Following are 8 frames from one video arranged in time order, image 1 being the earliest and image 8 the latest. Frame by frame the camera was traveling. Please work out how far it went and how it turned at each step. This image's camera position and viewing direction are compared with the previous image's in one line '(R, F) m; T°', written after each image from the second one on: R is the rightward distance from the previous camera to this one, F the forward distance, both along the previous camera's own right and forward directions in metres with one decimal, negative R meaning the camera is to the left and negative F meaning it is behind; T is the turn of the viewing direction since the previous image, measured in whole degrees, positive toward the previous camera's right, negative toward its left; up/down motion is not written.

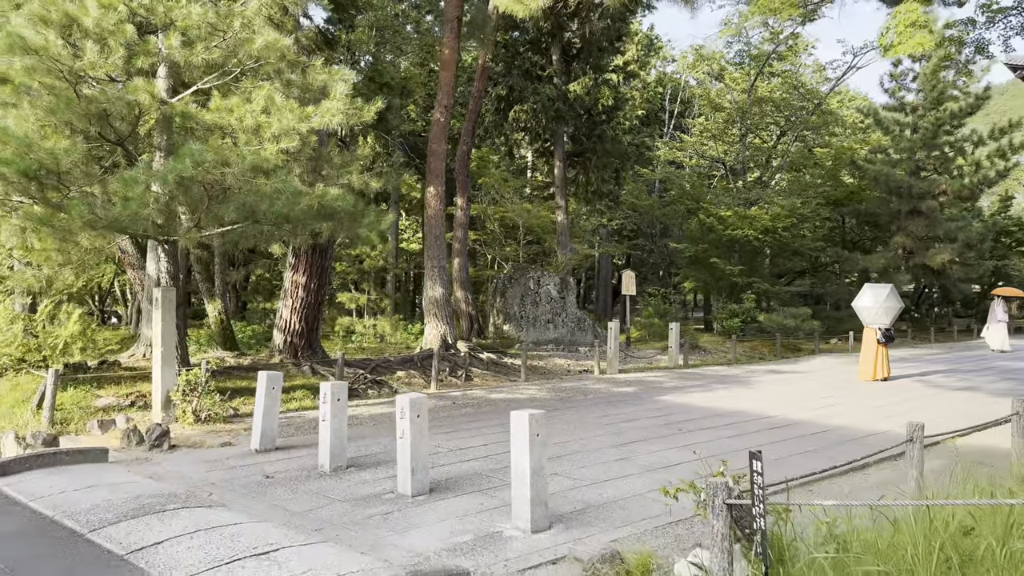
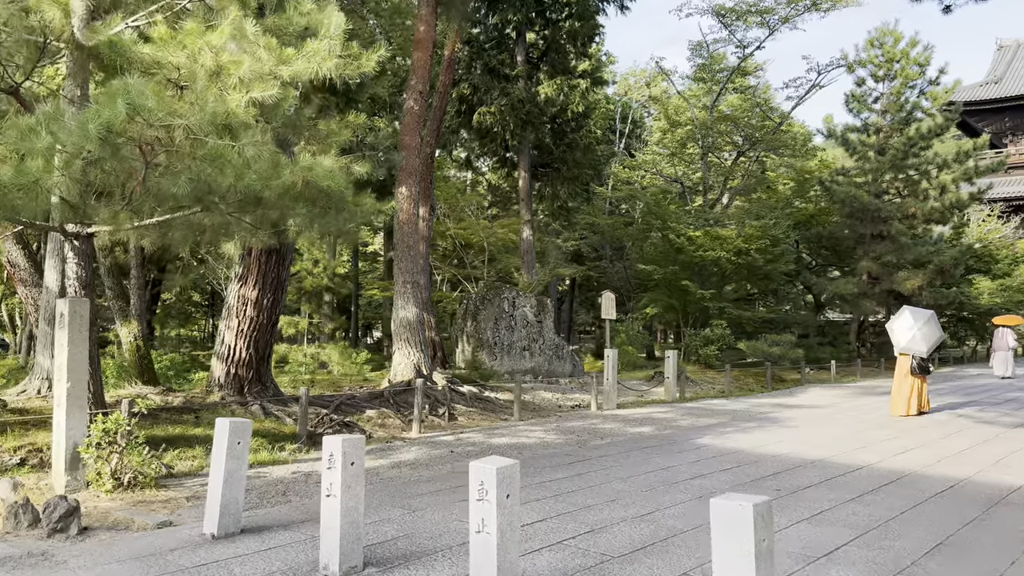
(-0.9, +1.9) m; +6°
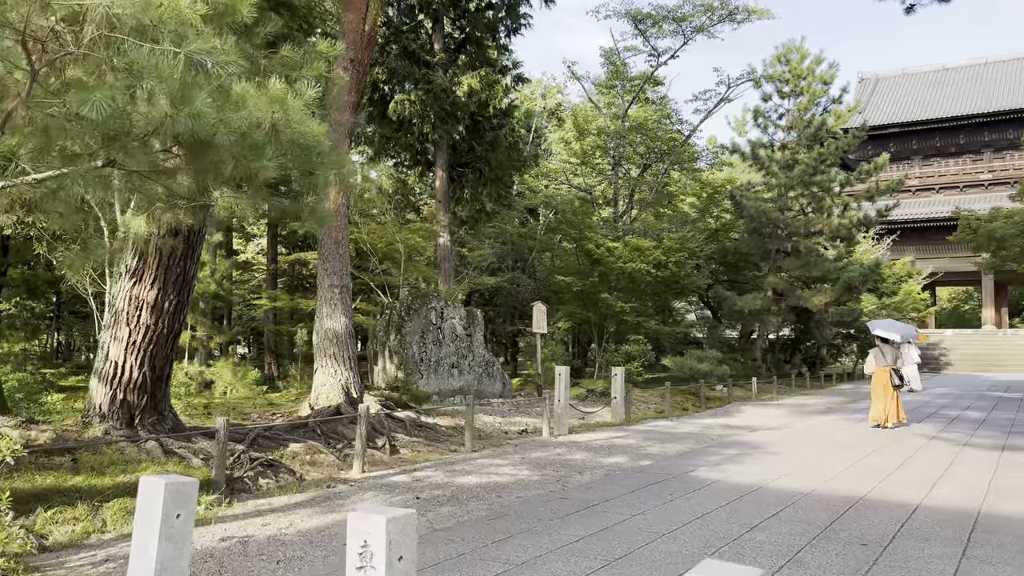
(-0.8, +1.5) m; +9°
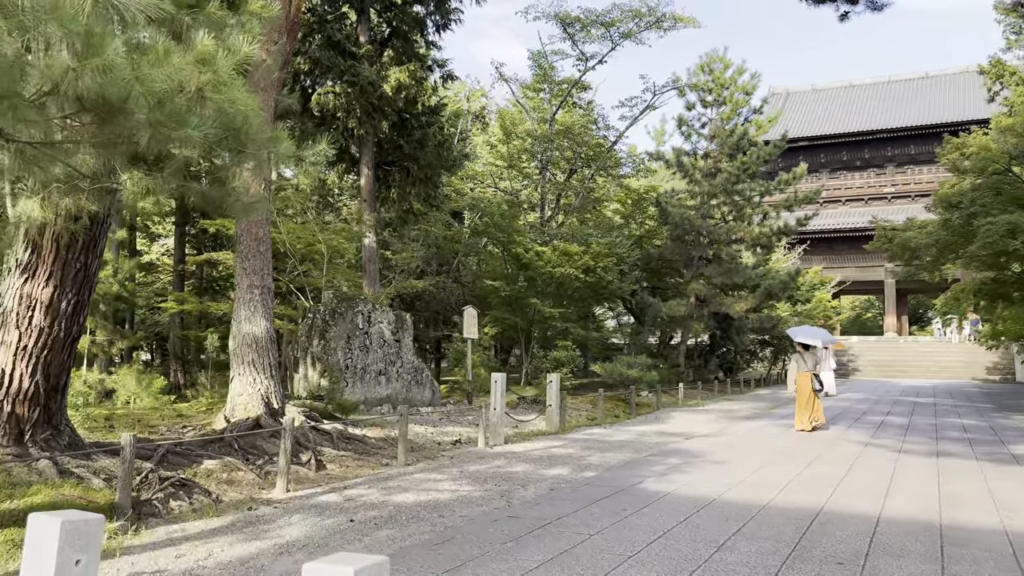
(-0.2, +0.5) m; +6°
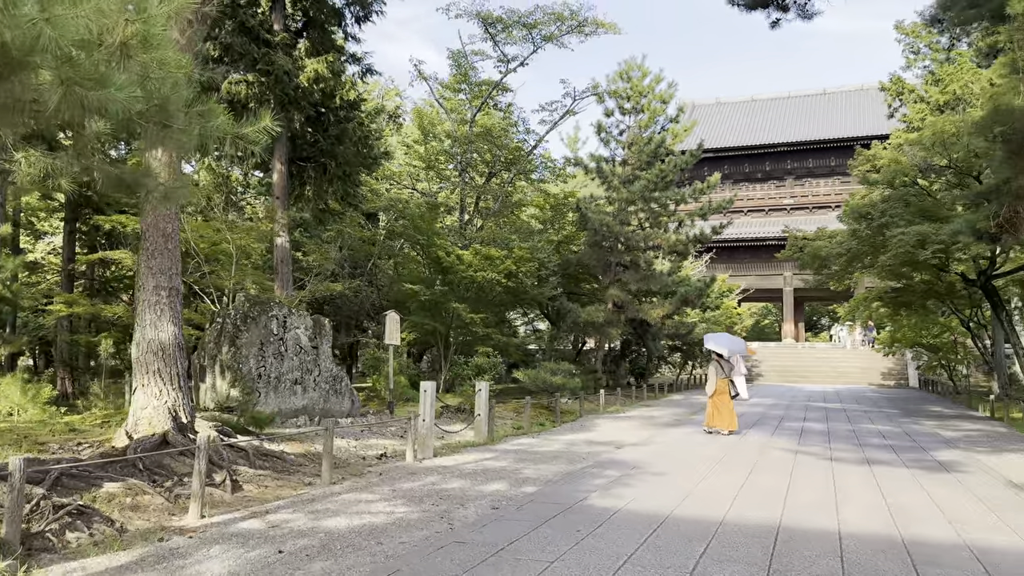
(-0.3, +0.4) m; +7°
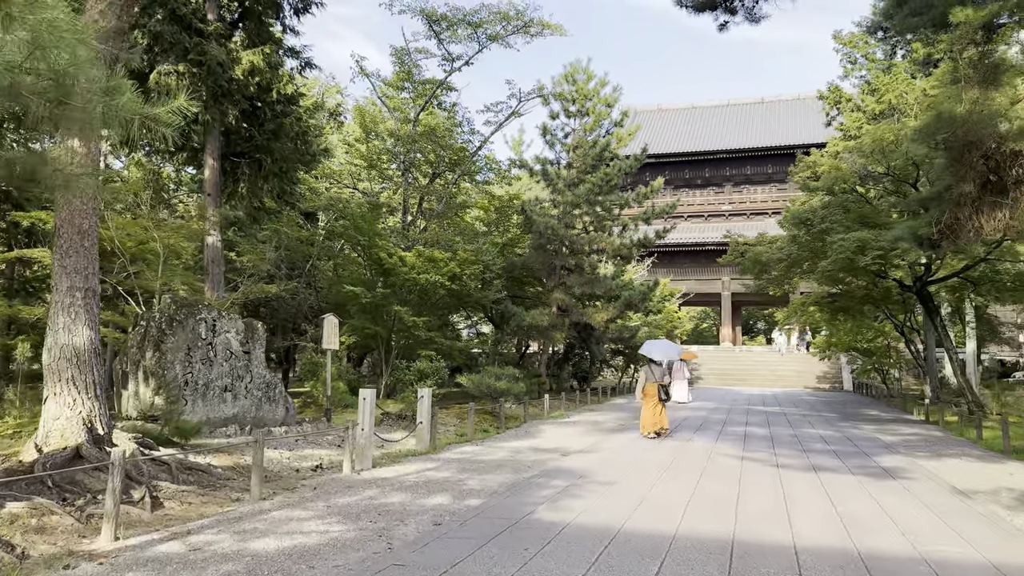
(0.0, +0.3) m; +4°
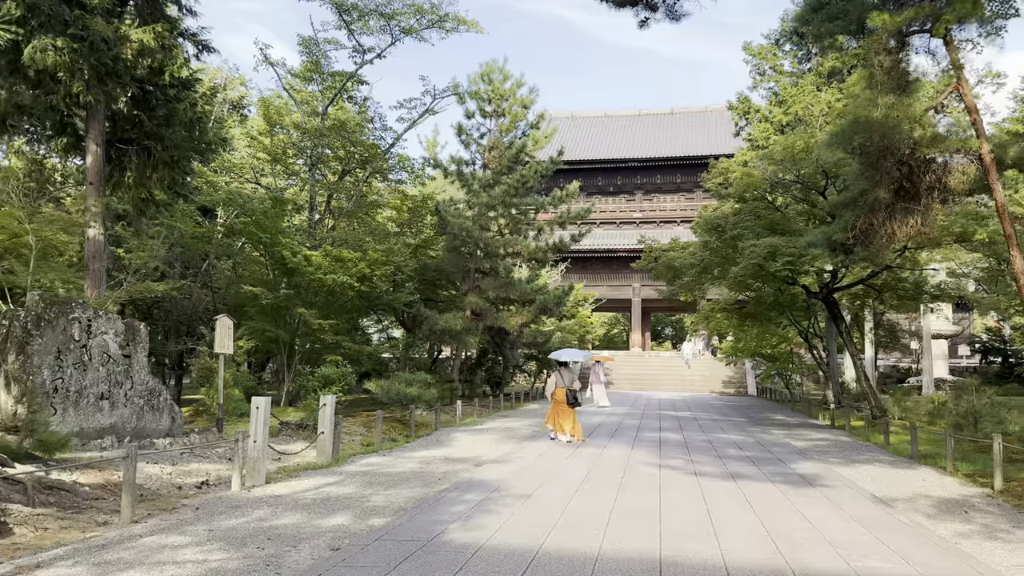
(0.0, +0.5) m; +6°
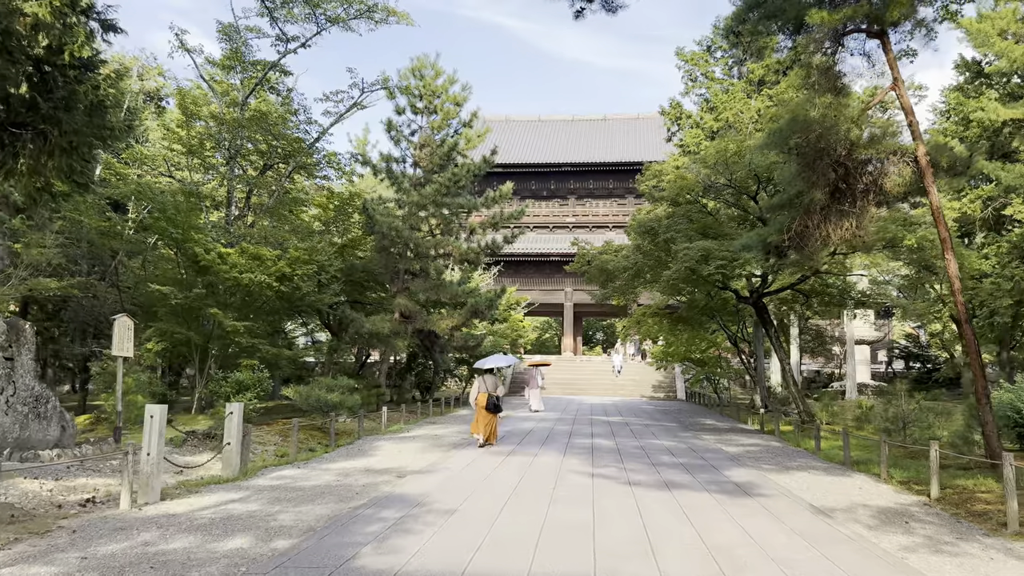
(+0.1, +0.5) m; +5°
